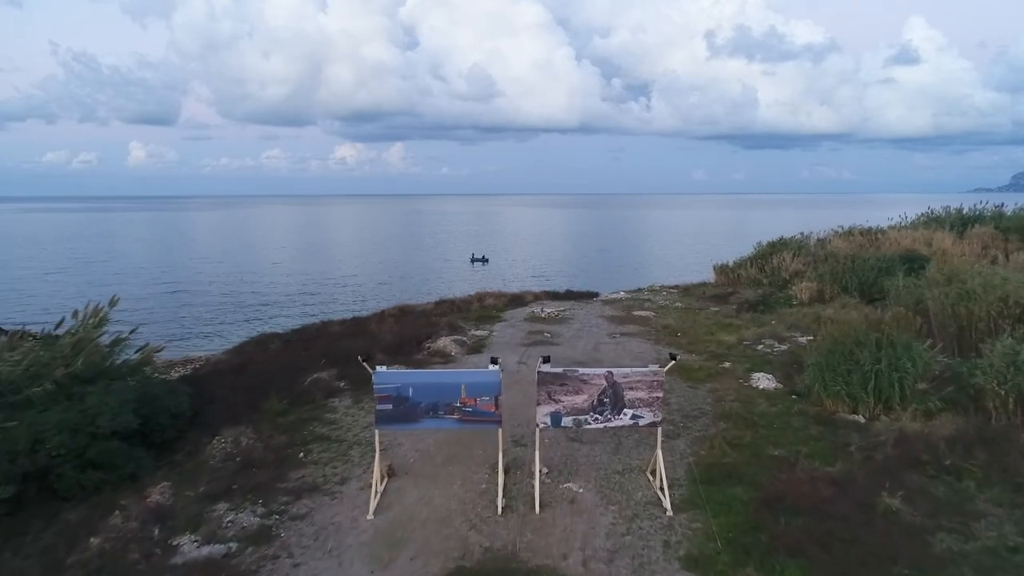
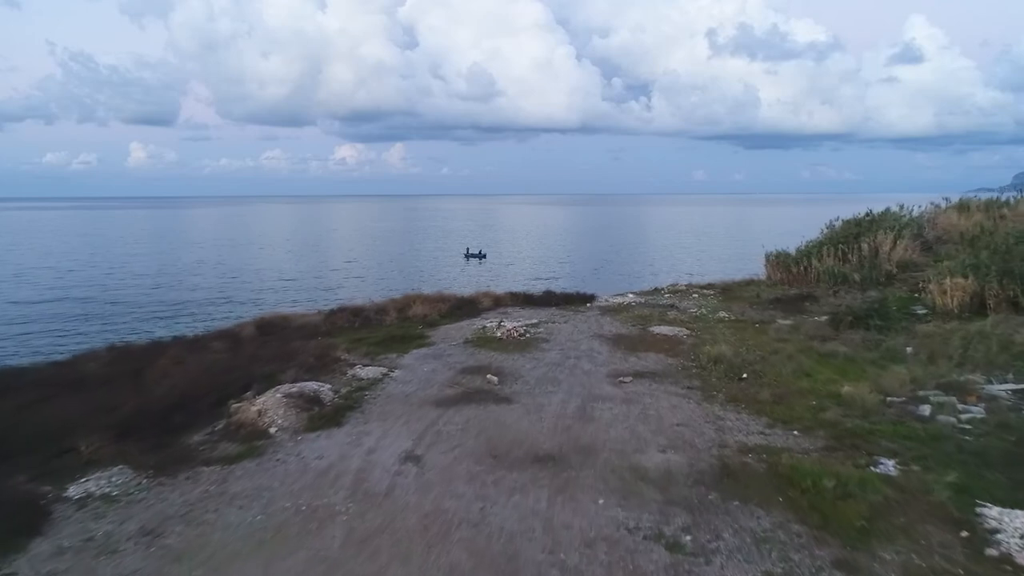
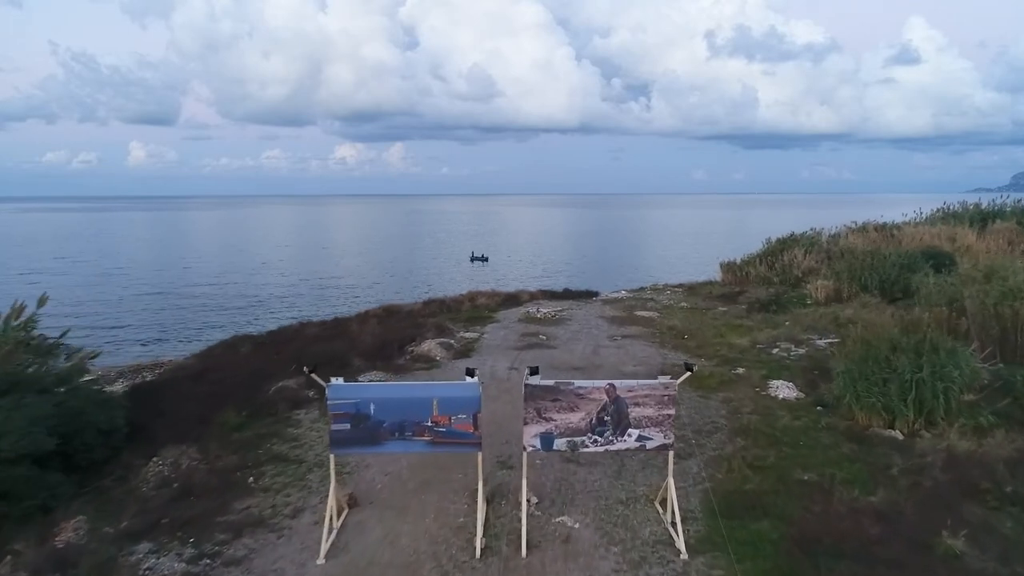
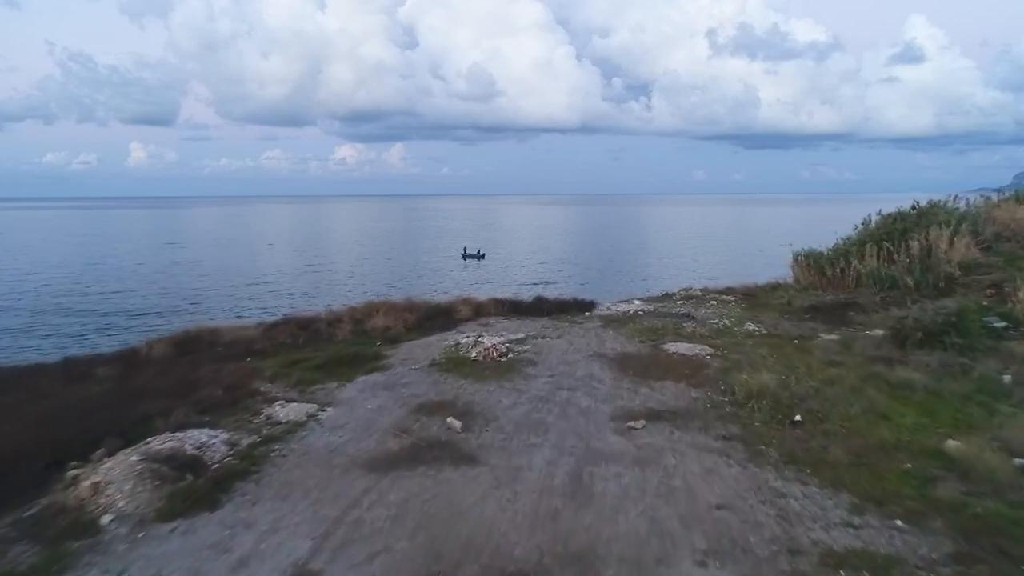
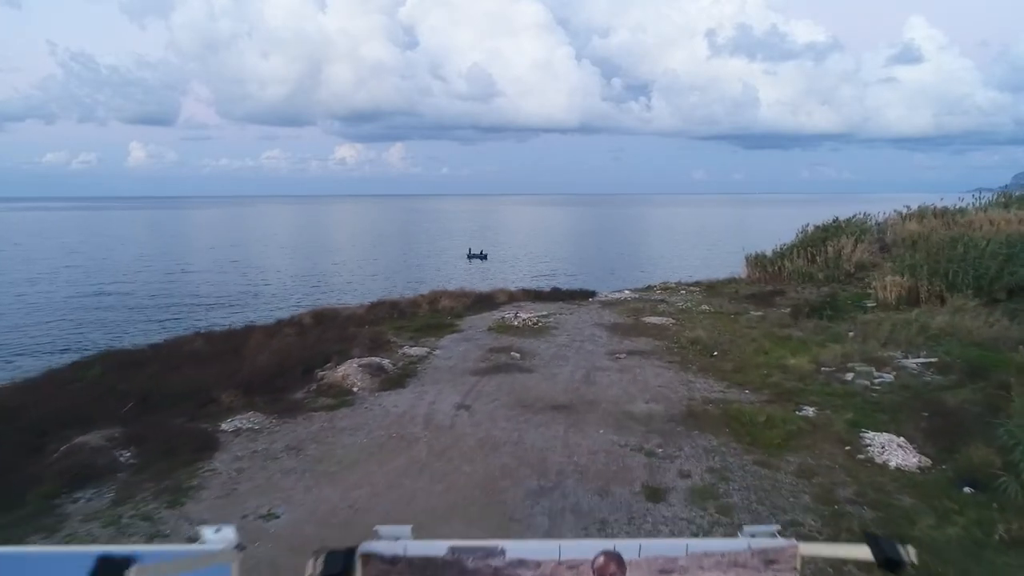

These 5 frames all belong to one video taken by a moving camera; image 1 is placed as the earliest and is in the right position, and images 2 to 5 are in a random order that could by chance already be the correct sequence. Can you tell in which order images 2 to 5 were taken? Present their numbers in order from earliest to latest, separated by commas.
3, 5, 2, 4
